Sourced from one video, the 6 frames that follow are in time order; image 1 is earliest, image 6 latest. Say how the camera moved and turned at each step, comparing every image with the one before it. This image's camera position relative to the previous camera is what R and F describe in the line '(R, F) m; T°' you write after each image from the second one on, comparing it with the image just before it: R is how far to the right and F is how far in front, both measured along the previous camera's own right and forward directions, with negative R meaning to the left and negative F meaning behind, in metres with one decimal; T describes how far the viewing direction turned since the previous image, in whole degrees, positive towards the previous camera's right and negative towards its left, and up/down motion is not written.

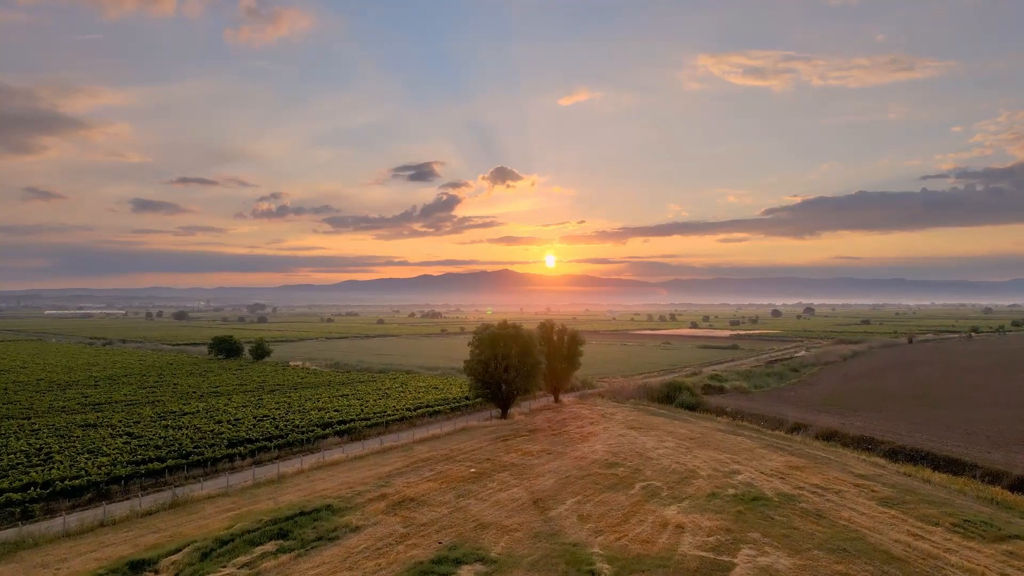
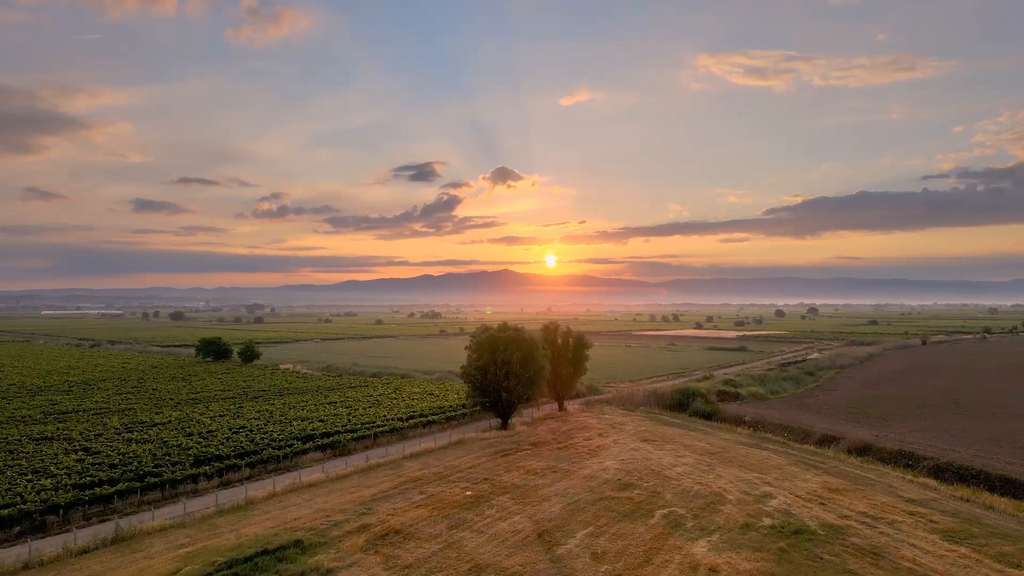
(0.0, +4.1) m; 0°
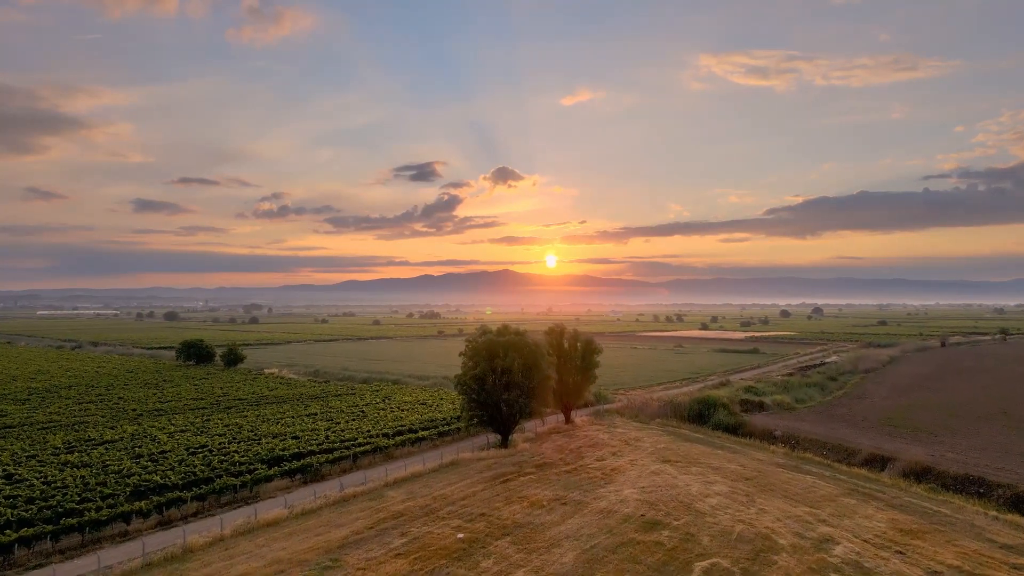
(0.0, +5.5) m; 0°
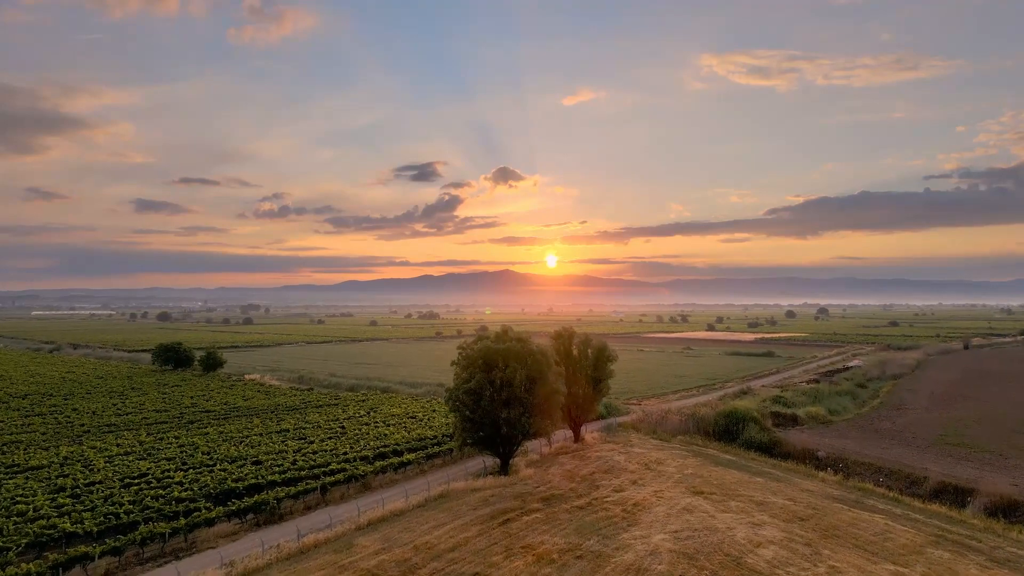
(0.0, +6.0) m; 0°
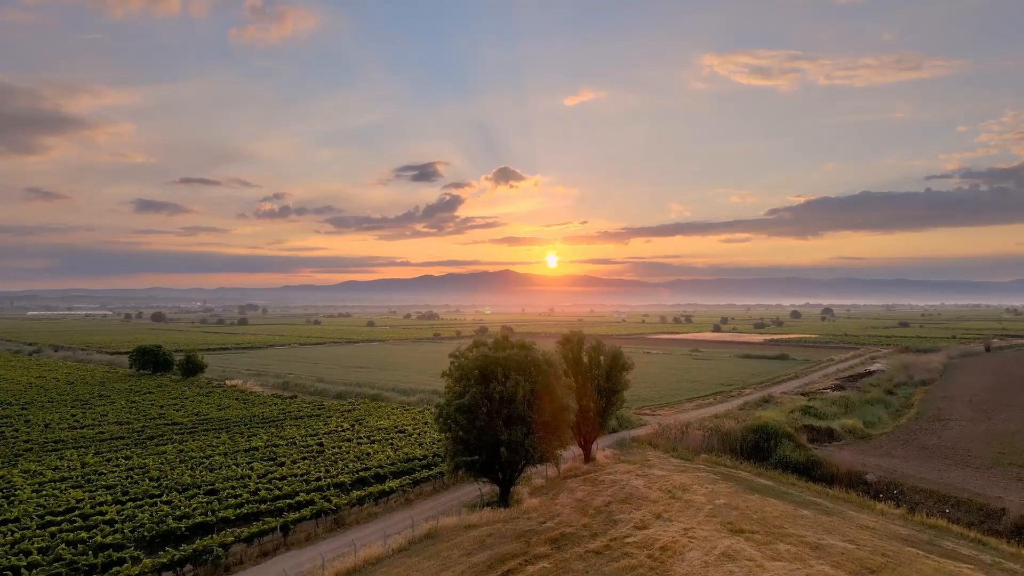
(0.0, +5.0) m; 0°
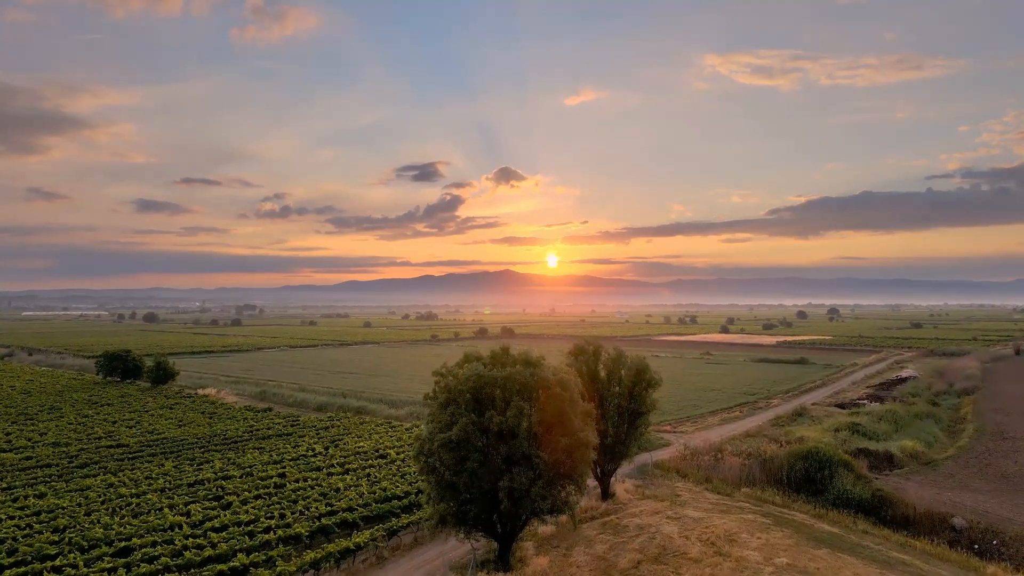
(-0.1, +6.3) m; 0°
